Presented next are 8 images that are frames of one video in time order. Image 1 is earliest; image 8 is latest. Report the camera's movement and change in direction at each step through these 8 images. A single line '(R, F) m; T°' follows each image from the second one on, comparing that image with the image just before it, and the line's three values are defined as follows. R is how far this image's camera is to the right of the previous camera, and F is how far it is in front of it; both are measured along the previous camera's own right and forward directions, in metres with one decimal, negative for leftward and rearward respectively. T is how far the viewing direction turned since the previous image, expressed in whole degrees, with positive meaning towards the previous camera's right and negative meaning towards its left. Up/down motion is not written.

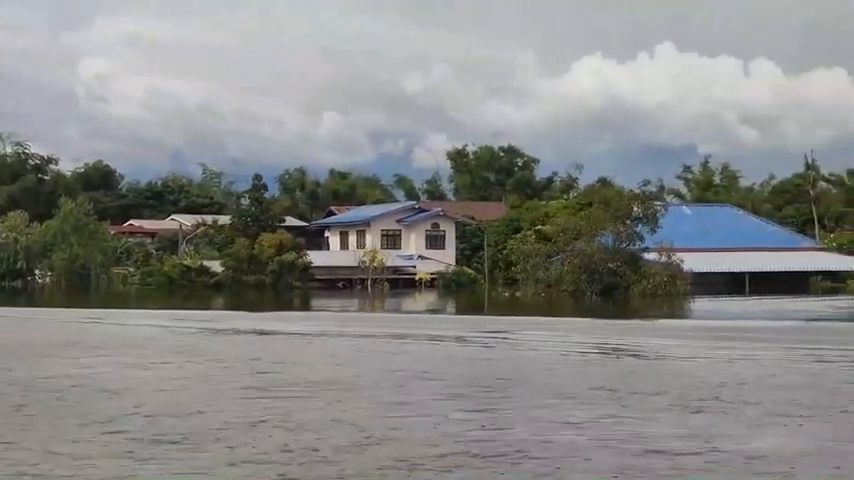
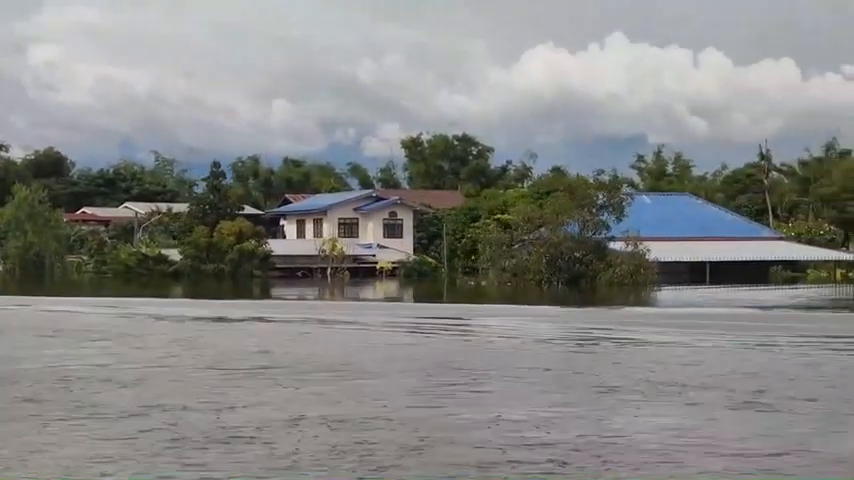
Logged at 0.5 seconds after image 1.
(-0.3, +0.2) m; +2°
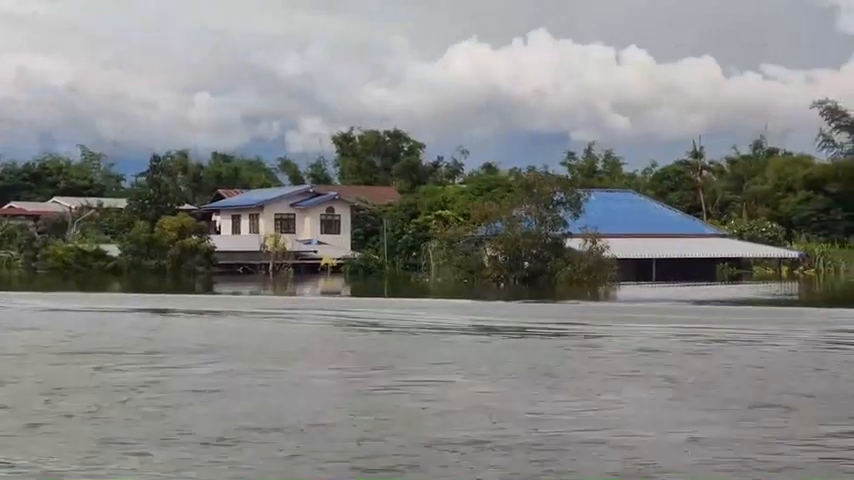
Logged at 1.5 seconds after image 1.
(-0.6, +0.5) m; +3°
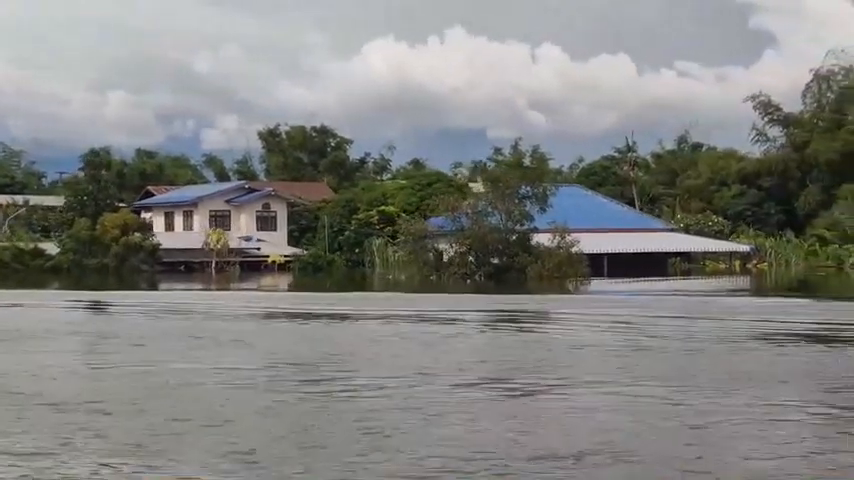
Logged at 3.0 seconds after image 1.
(-0.8, +0.8) m; +3°
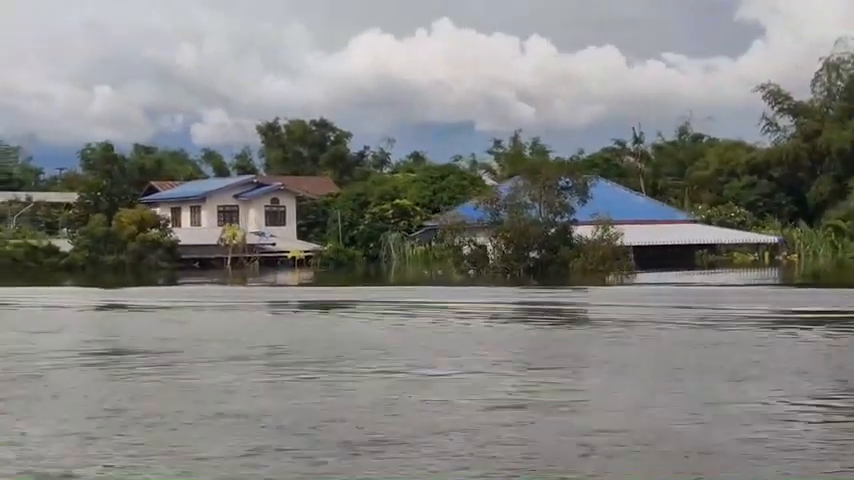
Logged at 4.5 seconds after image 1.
(-0.8, +0.8) m; 0°
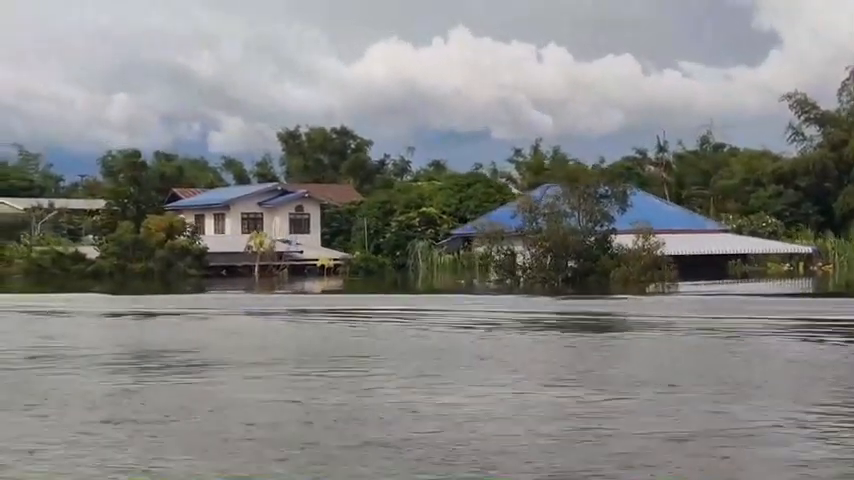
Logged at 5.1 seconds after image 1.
(-0.4, +0.4) m; -1°
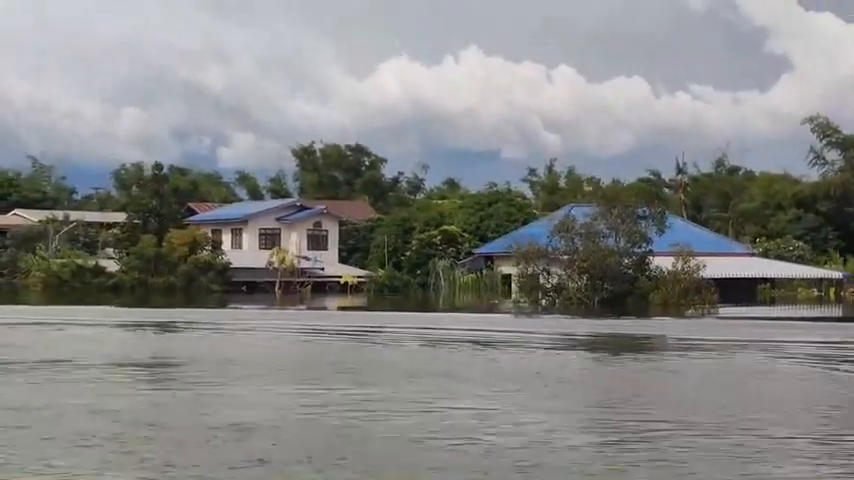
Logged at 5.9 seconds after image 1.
(-0.4, +0.5) m; 0°
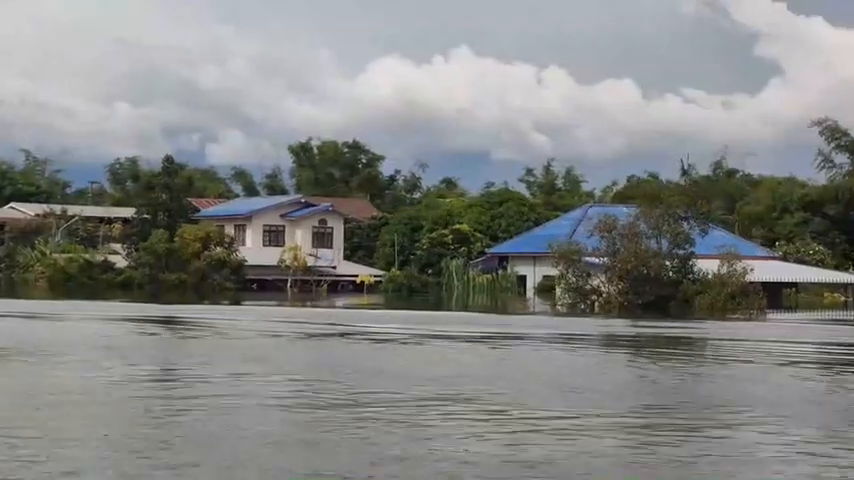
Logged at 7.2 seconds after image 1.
(-0.8, +1.0) m; +1°
